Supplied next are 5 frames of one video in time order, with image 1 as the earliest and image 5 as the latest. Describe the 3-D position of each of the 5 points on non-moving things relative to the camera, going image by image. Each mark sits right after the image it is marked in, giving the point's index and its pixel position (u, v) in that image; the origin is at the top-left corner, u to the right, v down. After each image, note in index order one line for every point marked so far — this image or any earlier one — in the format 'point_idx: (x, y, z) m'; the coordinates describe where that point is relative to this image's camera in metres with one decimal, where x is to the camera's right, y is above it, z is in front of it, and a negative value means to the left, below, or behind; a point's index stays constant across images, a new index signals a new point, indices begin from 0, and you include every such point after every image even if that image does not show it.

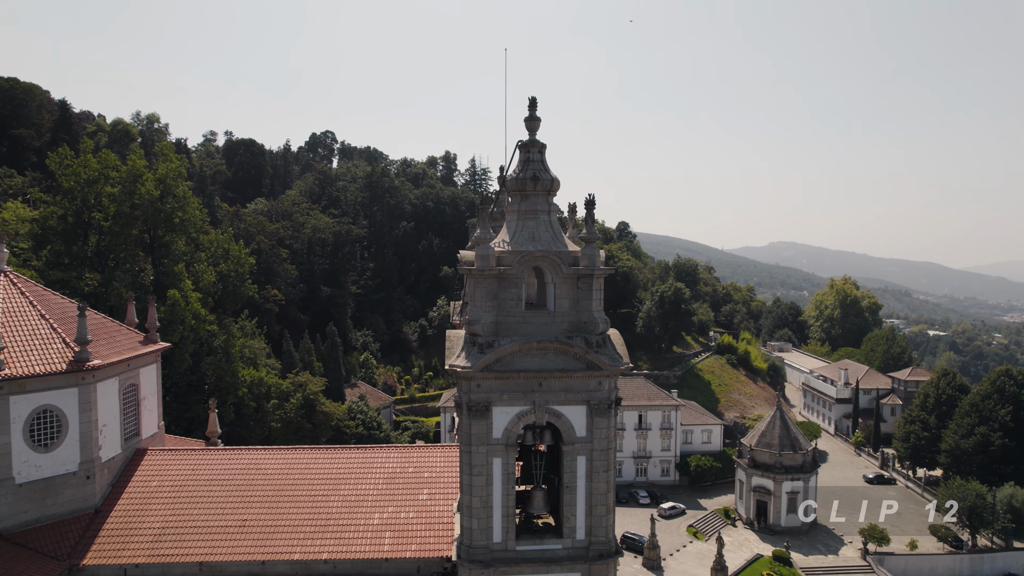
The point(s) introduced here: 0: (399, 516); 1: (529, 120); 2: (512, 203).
0: (-2.5, -5.0, +15.1) m
1: (+0.4, +3.2, +13.1) m
2: (0.0, +1.6, +12.8) m
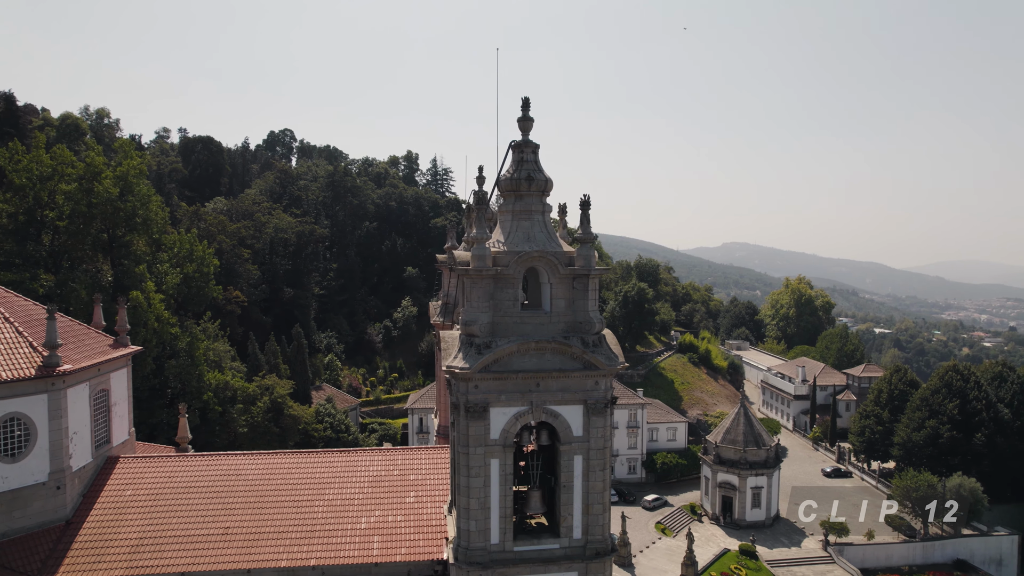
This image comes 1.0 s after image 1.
0: (-2.7, -5.0, +15.0) m
1: (+0.2, +3.2, +13.1) m
2: (-0.1, +1.6, +12.8) m
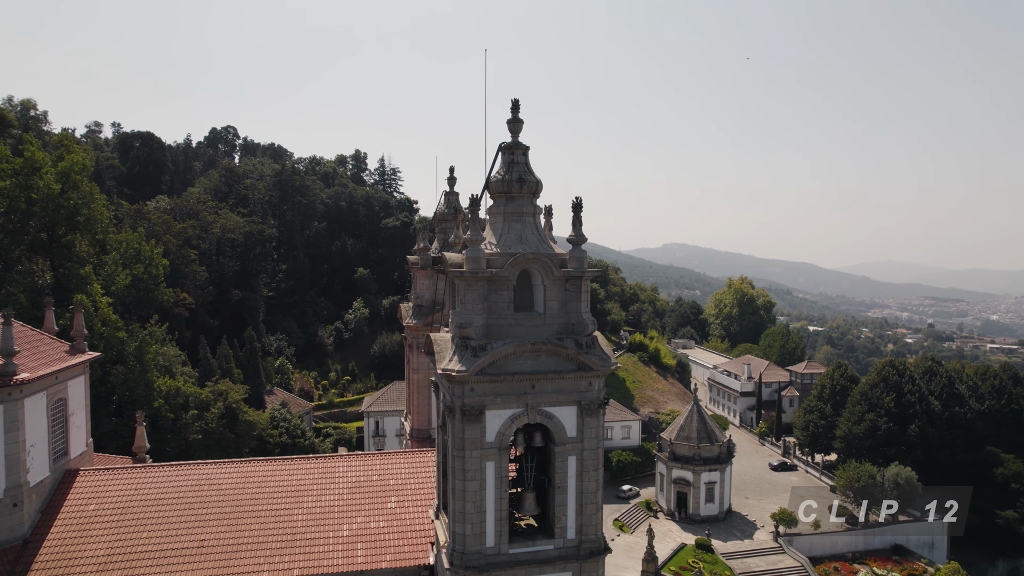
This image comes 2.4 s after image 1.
0: (-3.0, -5.1, +14.7) m
1: (0.0, +3.2, +13.1) m
2: (-0.3, +1.5, +12.8) m
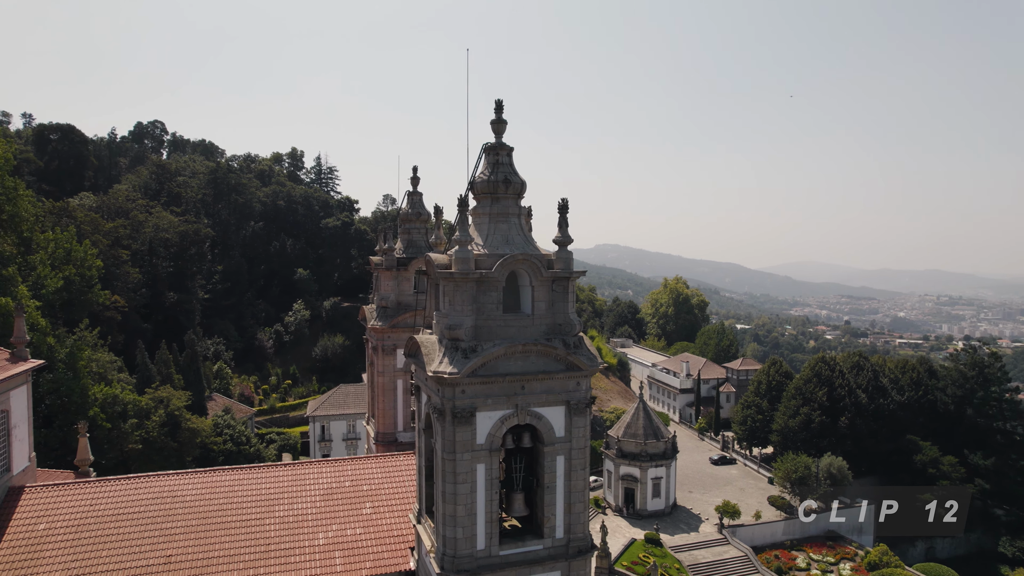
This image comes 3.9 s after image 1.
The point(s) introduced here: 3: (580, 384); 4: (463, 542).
0: (-3.5, -5.1, +14.3) m
1: (-0.3, +3.1, +13.1) m
2: (-0.6, +1.5, +12.7) m
3: (+1.2, -1.7, +12.3) m
4: (-0.8, -4.3, +11.6) m
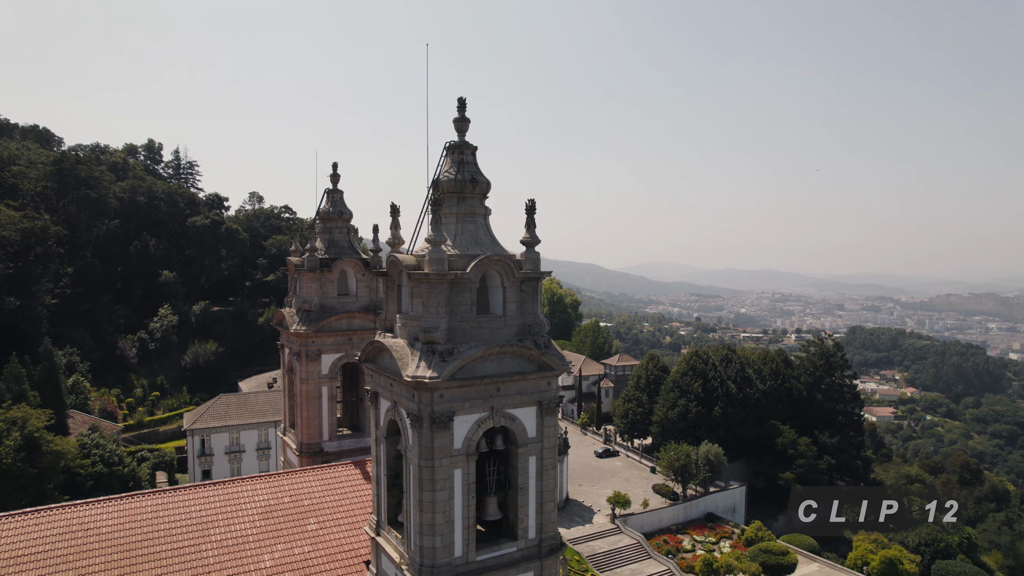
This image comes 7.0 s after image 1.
0: (-4.3, -5.2, +13.5) m
1: (-1.0, +3.1, +12.9) m
2: (-1.2, +1.5, +12.4) m
3: (+0.7, -1.7, +12.4) m
4: (-1.1, -4.3, +11.3) m
